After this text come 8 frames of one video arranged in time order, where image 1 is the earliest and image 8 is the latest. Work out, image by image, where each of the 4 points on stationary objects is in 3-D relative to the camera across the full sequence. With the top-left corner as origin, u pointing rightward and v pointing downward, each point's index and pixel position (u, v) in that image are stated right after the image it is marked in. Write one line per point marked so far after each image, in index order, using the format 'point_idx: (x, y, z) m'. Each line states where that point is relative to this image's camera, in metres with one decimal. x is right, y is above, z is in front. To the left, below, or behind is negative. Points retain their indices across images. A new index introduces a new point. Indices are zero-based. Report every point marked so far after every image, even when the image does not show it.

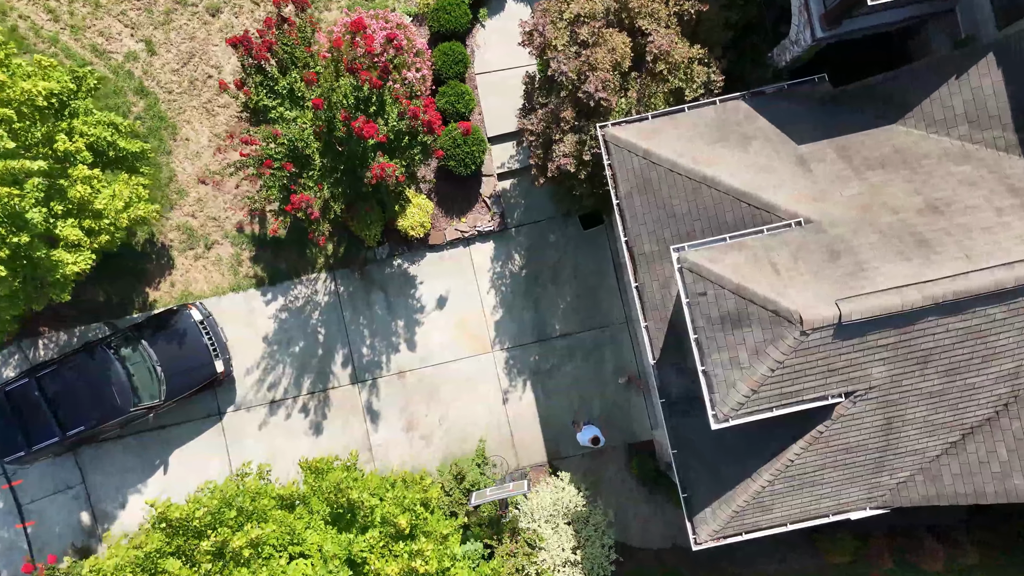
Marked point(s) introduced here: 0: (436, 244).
0: (-1.1, +0.6, +11.9) m
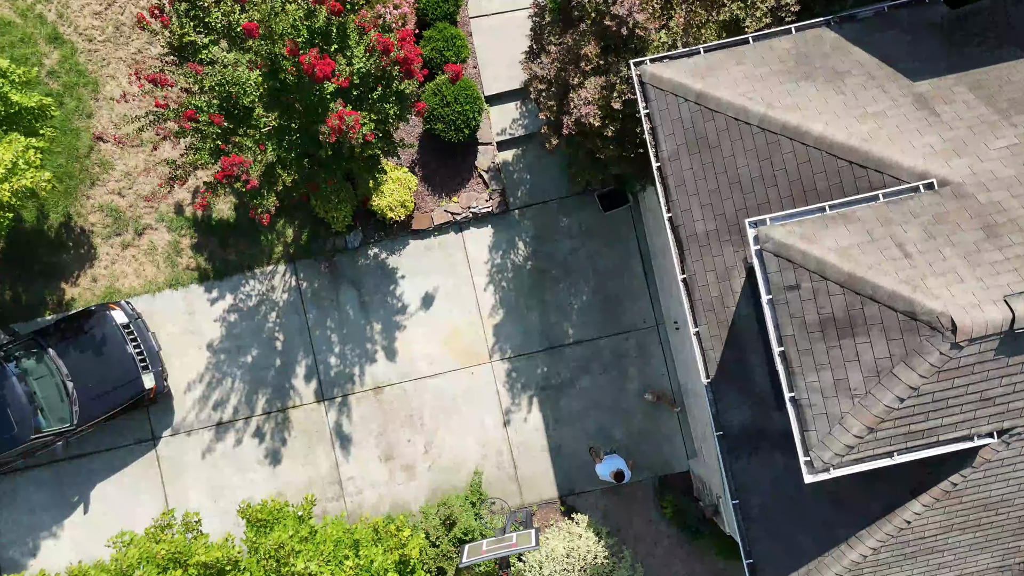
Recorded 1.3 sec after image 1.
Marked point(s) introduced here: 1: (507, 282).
0: (-1.1, +0.7, +9.6) m
1: (-0.1, +0.1, +9.7) m
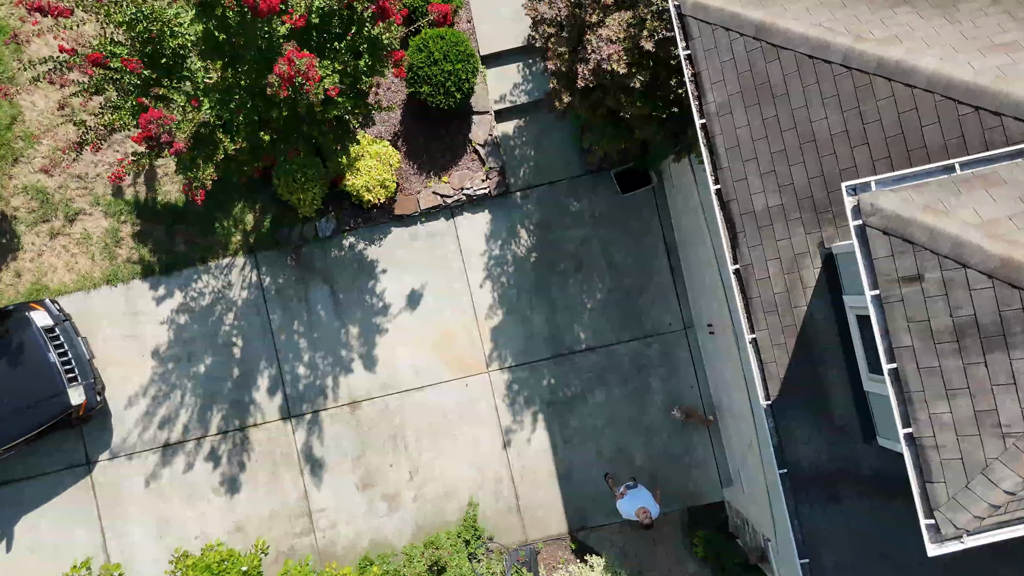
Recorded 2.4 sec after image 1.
0: (-1.0, +0.7, +8.1) m
1: (0.0, +0.1, +8.2) m
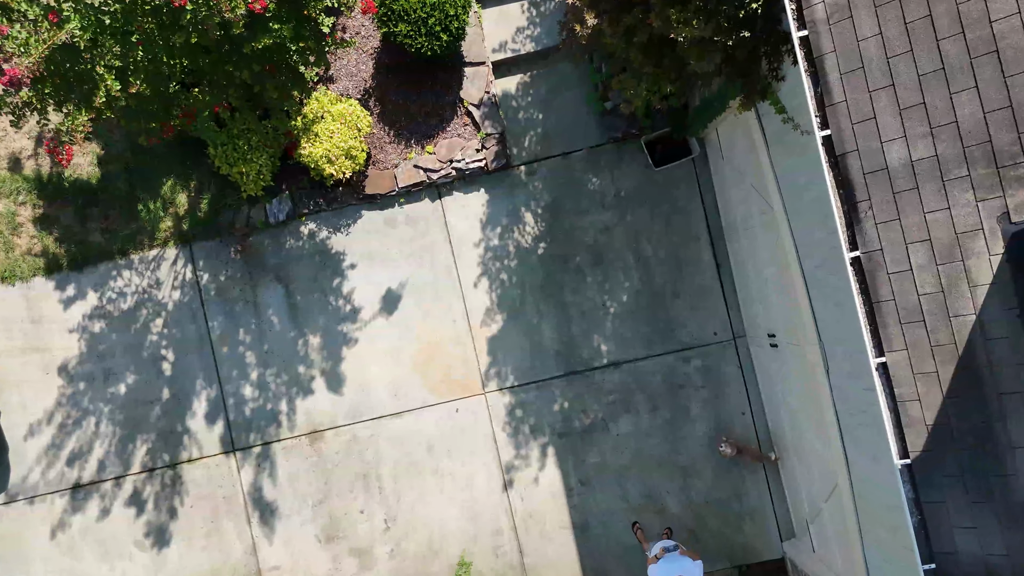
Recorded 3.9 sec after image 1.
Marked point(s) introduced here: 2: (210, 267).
0: (-1.0, +0.7, +6.4) m
1: (0.0, +0.1, +6.5) m
2: (-2.4, +0.2, +6.5) m
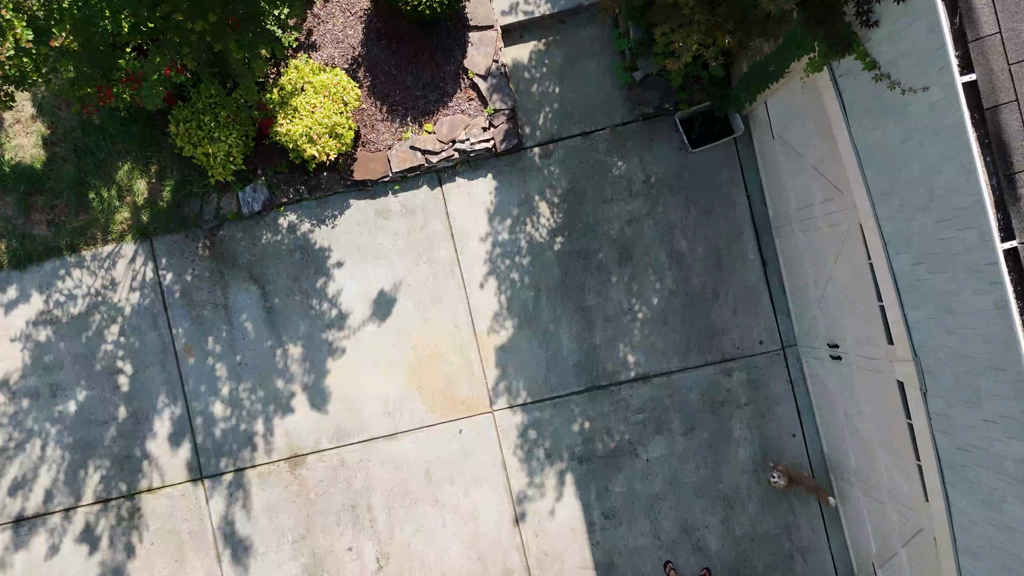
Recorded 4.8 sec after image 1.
0: (-0.9, +0.7, +5.5) m
1: (+0.1, +0.1, +5.6) m
2: (-2.3, +0.2, +5.6) m
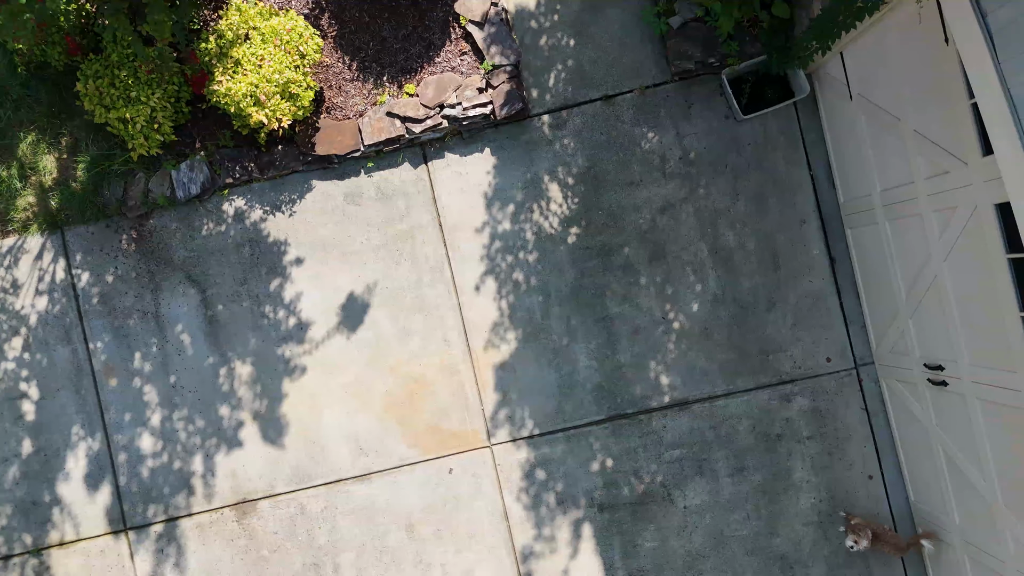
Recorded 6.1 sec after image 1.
0: (-0.9, +0.7, +4.3) m
1: (+0.1, +0.1, +4.4) m
2: (-2.3, +0.1, +4.4) m
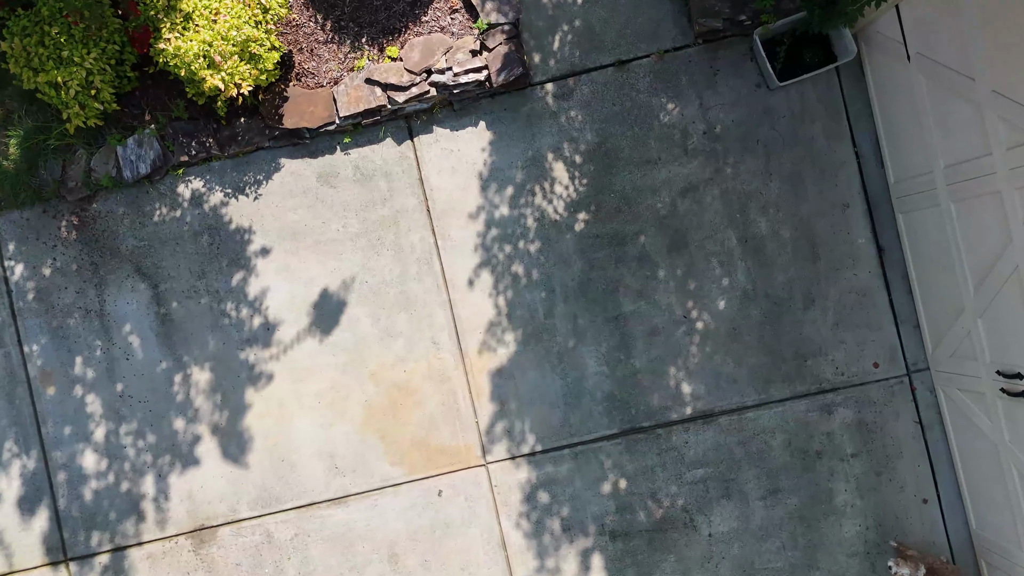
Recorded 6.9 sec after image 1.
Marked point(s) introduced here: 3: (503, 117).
0: (-0.9, +0.7, +3.8) m
1: (+0.1, +0.1, +3.8) m
2: (-2.3, +0.2, +3.9) m
3: (0.0, +0.8, +3.9) m
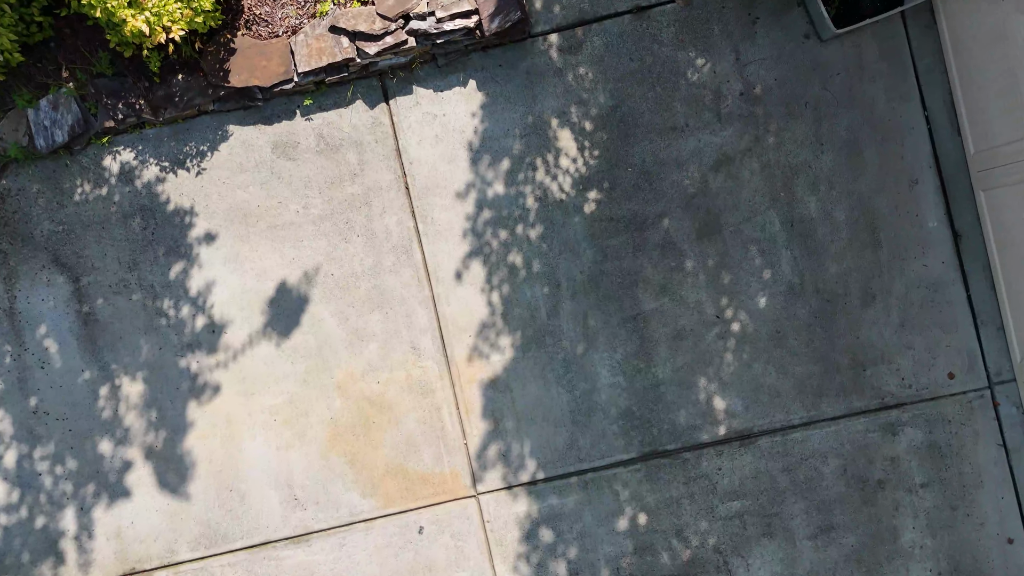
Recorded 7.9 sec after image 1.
0: (-0.9, +0.7, +3.1) m
1: (0.0, +0.1, +3.2) m
2: (-2.3, +0.2, +3.2) m
3: (-0.1, +0.8, +3.2) m
